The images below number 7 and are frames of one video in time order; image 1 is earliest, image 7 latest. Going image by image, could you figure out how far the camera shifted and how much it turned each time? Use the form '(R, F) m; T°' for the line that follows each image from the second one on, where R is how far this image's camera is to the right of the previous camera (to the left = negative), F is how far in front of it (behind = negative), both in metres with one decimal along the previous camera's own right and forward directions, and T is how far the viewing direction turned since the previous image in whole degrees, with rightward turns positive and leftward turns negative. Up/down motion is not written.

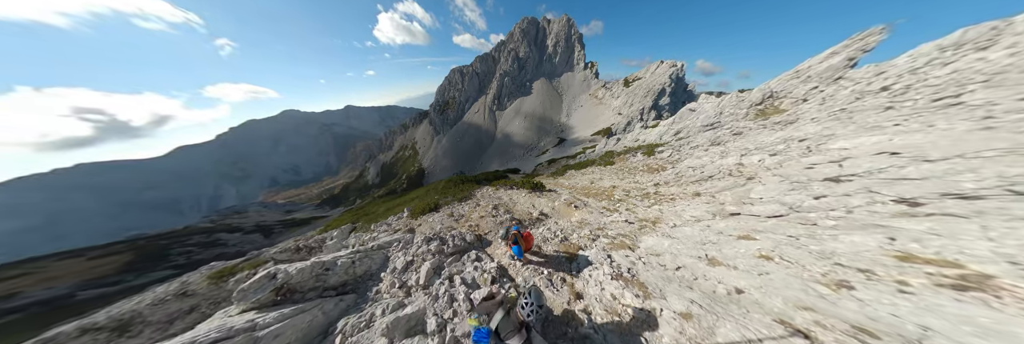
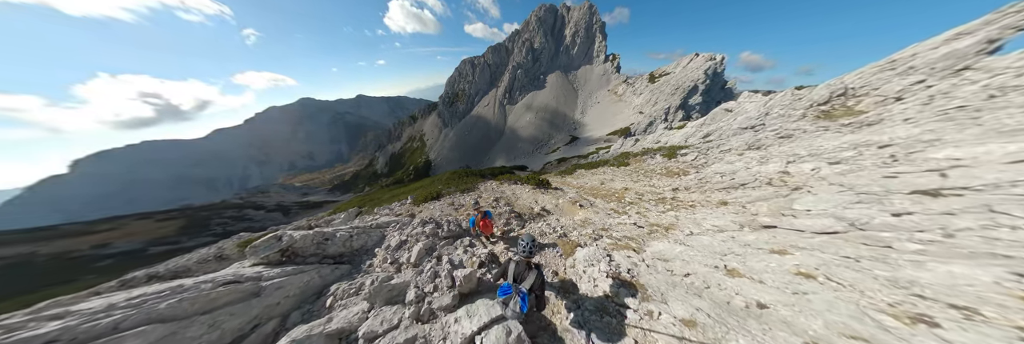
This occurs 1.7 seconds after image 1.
(+0.9, +1.1) m; -4°
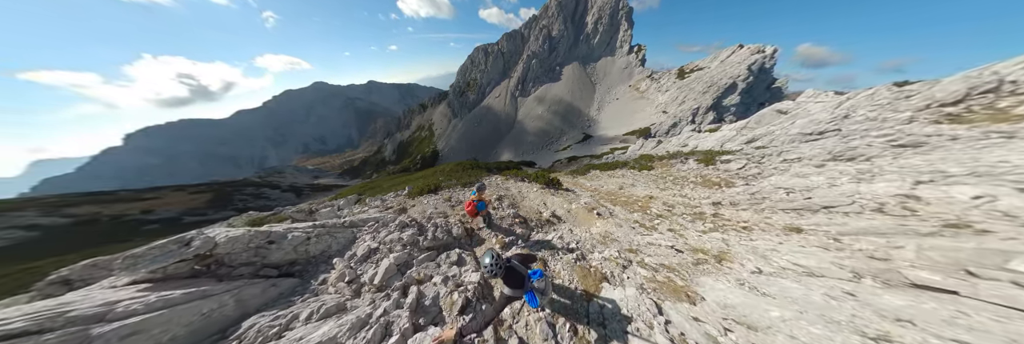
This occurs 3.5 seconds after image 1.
(0.0, +2.0) m; -3°
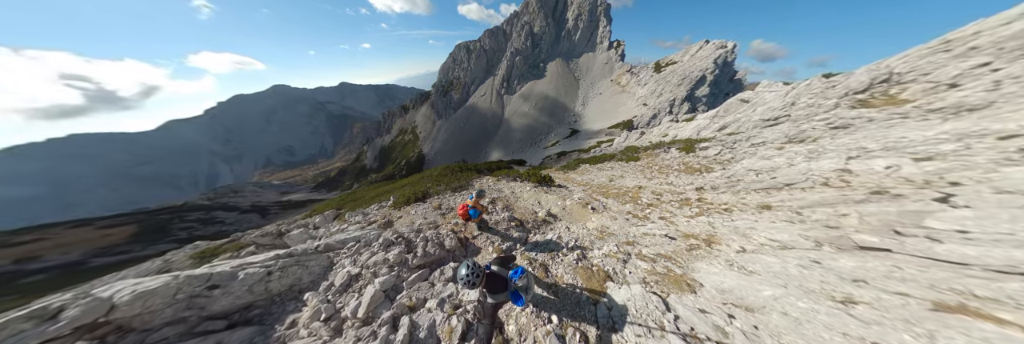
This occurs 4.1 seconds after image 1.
(-1.1, -0.3) m; +5°
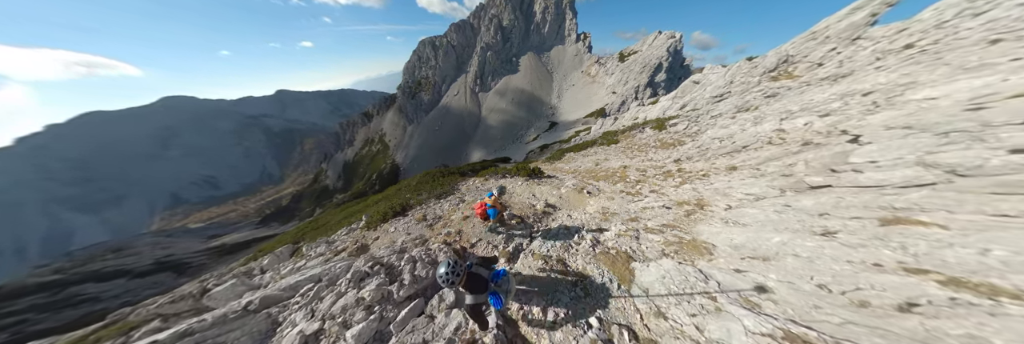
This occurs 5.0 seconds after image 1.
(-2.2, +0.4) m; +9°
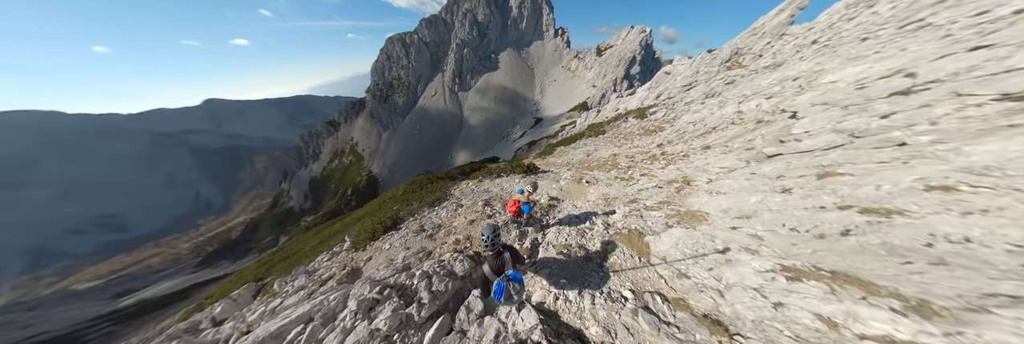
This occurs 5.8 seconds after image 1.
(-2.9, -0.2) m; +9°
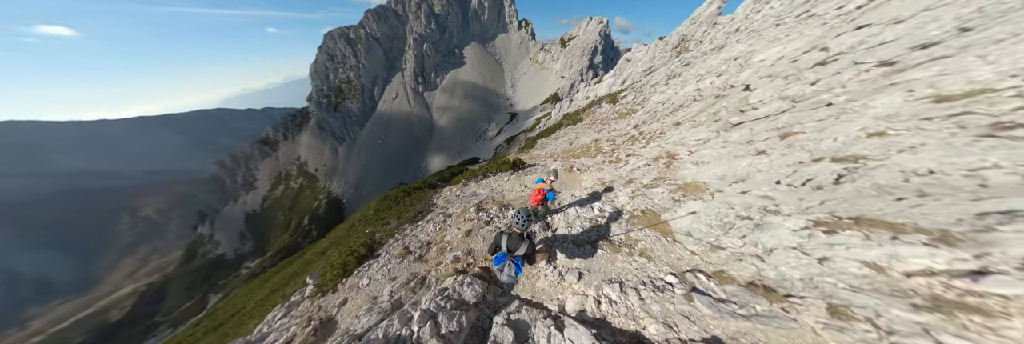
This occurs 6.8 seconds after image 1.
(-2.5, +1.6) m; +10°
